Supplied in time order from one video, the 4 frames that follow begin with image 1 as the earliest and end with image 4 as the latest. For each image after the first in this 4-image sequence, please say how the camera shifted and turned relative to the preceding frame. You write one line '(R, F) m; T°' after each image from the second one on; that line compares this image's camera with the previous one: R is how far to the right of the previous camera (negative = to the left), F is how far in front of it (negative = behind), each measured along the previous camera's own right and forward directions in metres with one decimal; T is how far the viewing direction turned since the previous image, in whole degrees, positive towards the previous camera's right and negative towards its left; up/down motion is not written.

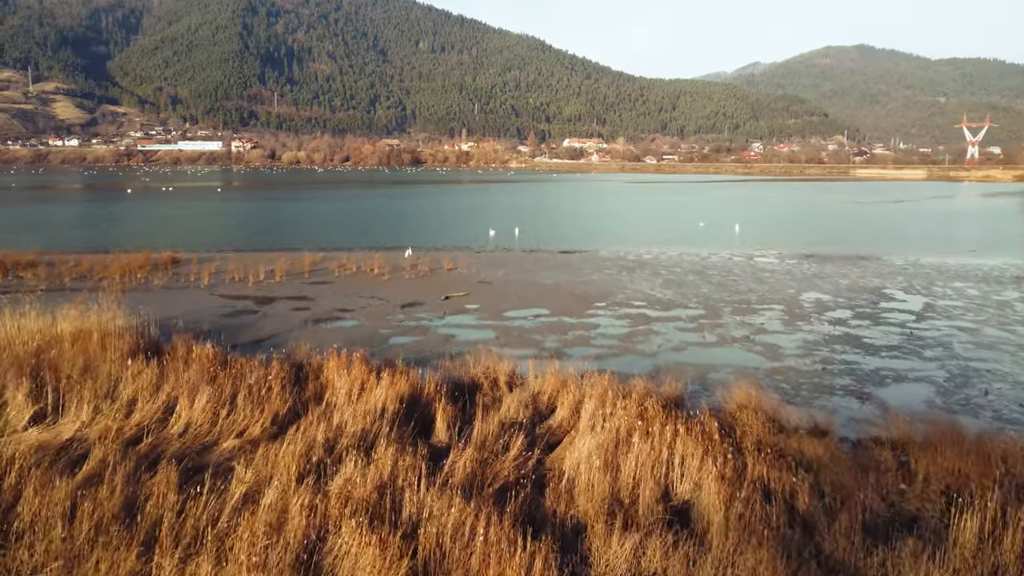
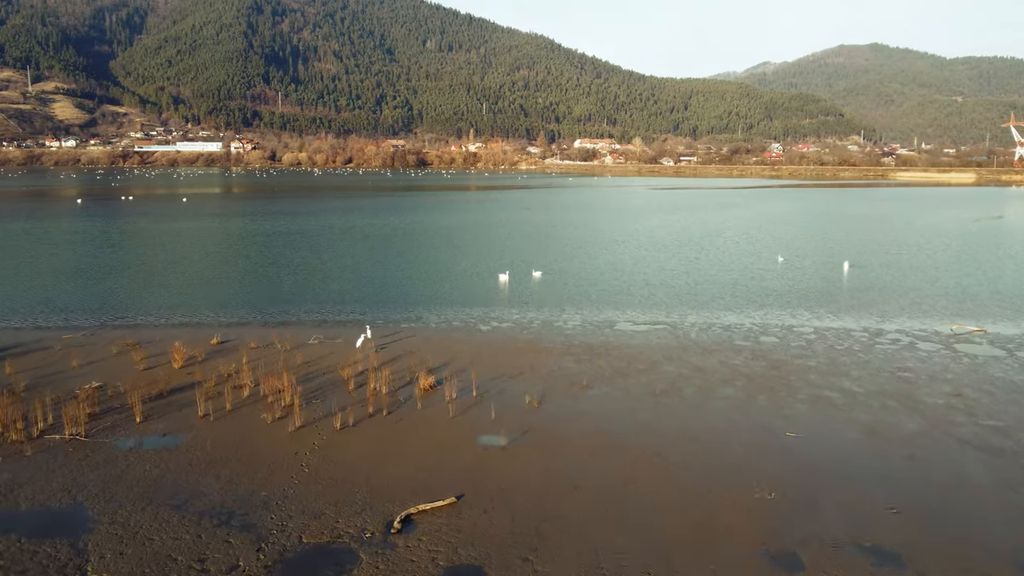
(-0.3, +9.8) m; -1°
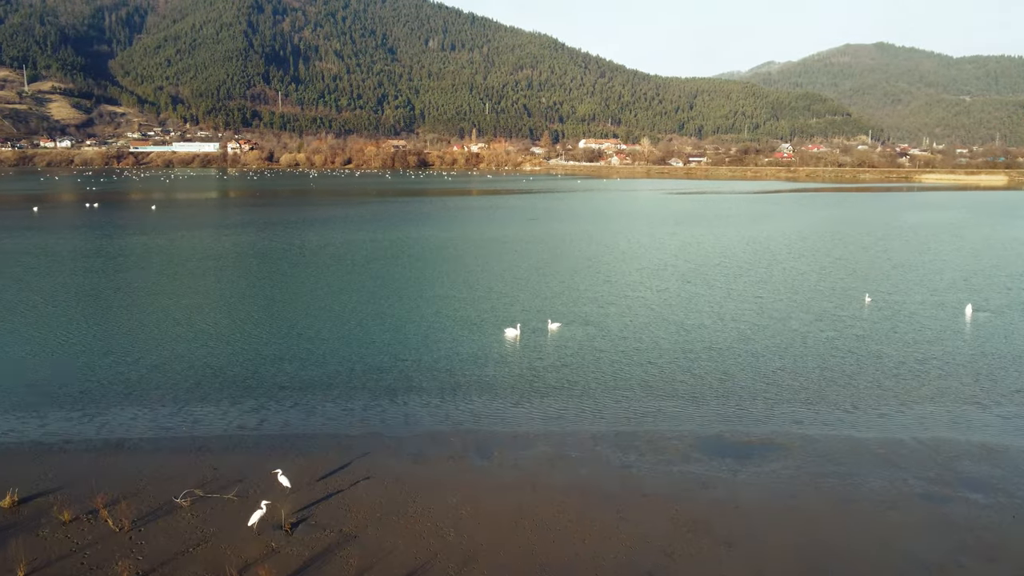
(-0.1, +6.1) m; 0°
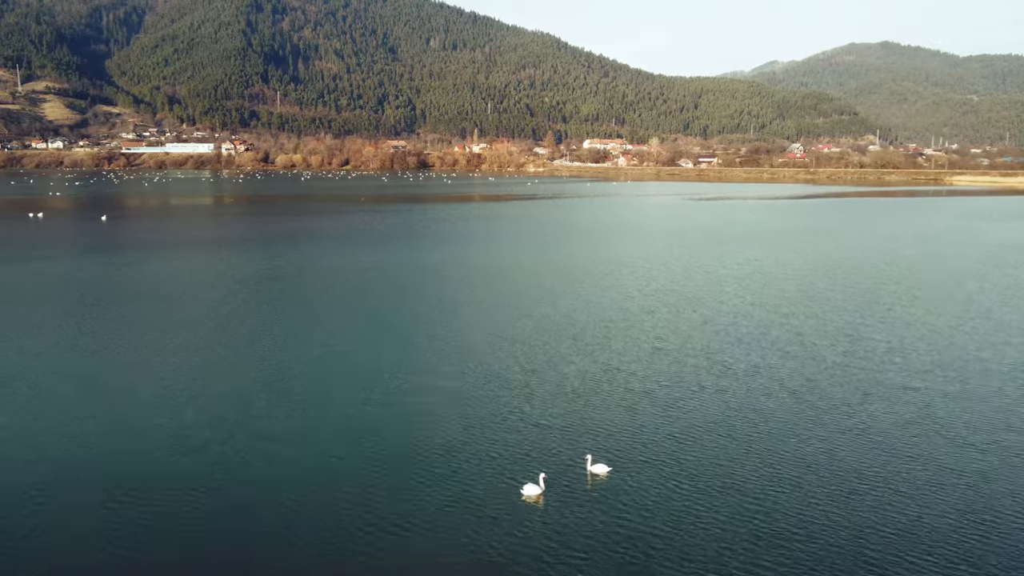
(-0.1, +7.3) m; 0°
